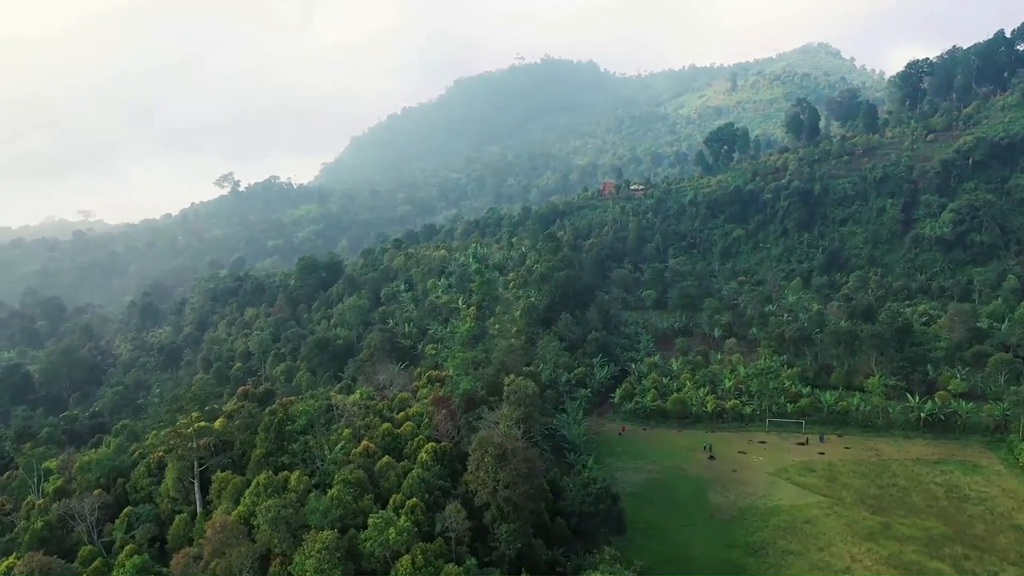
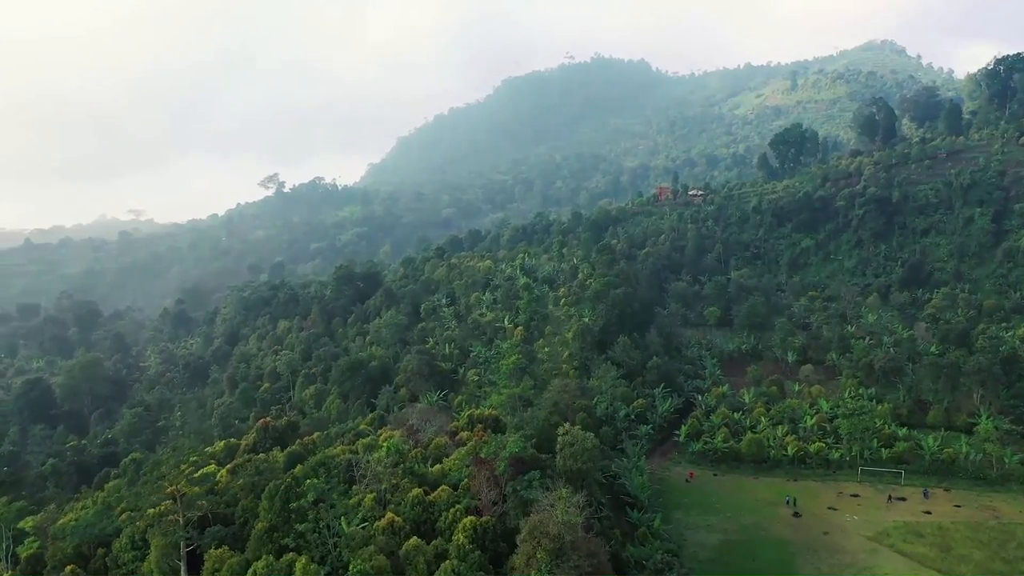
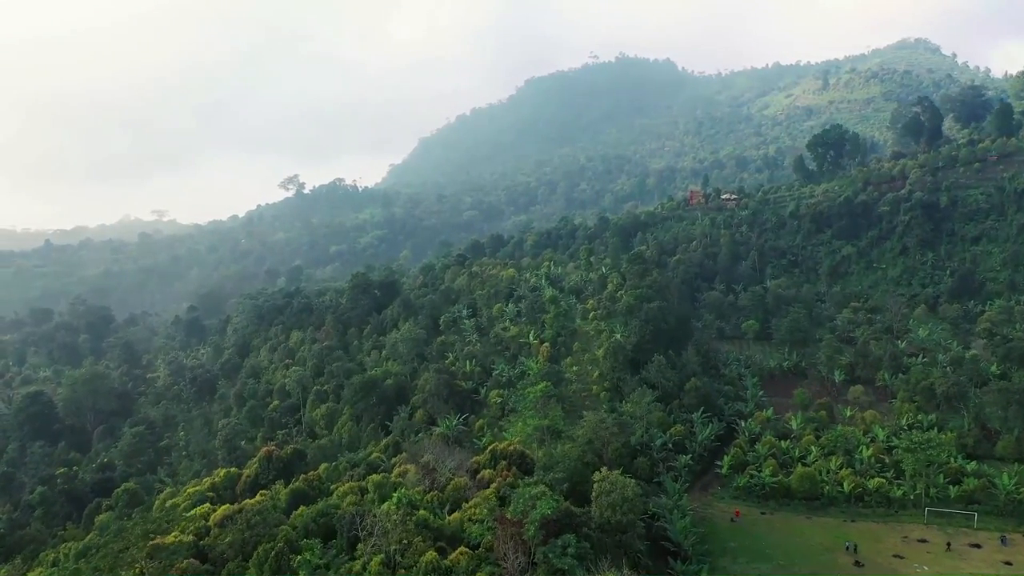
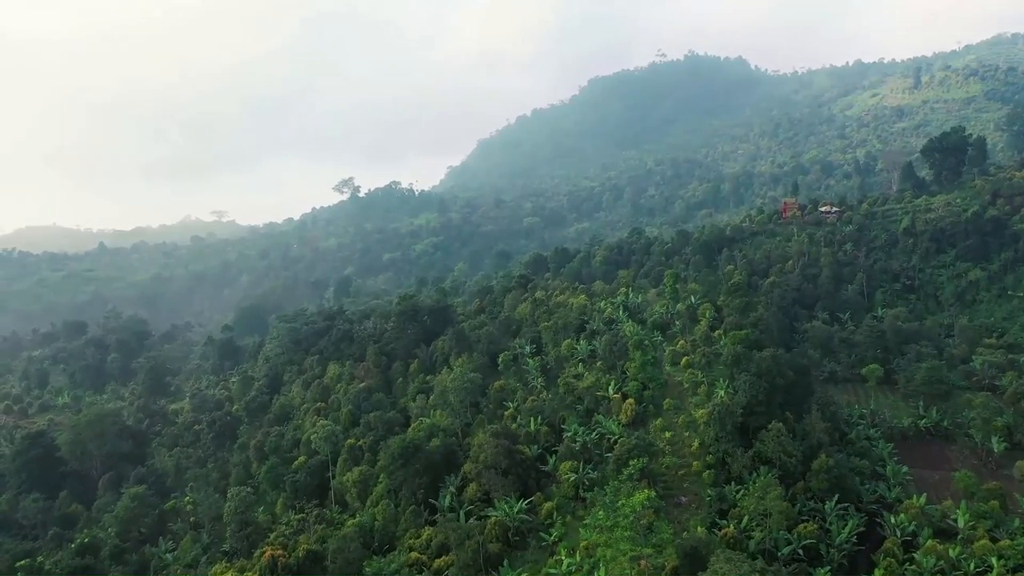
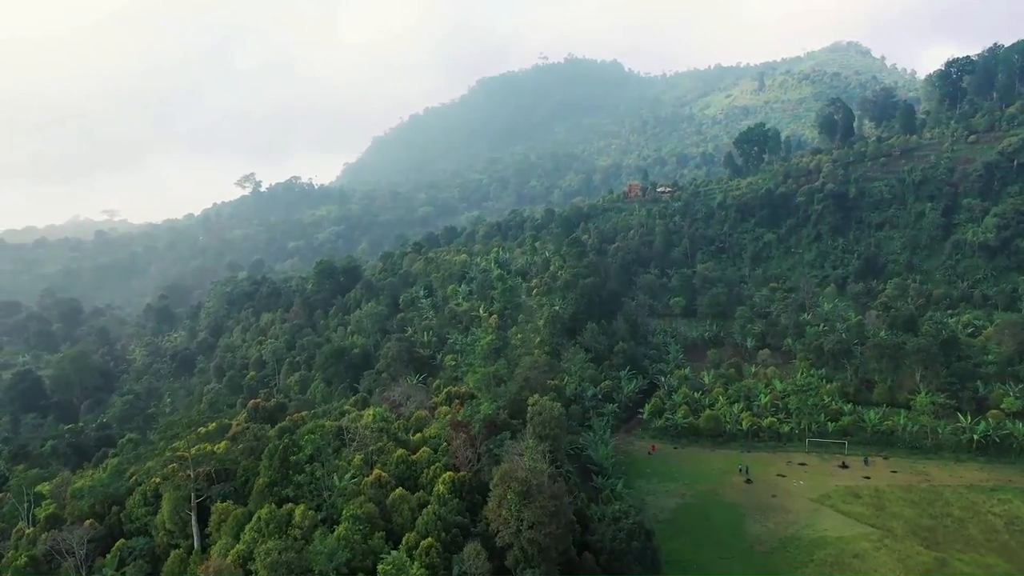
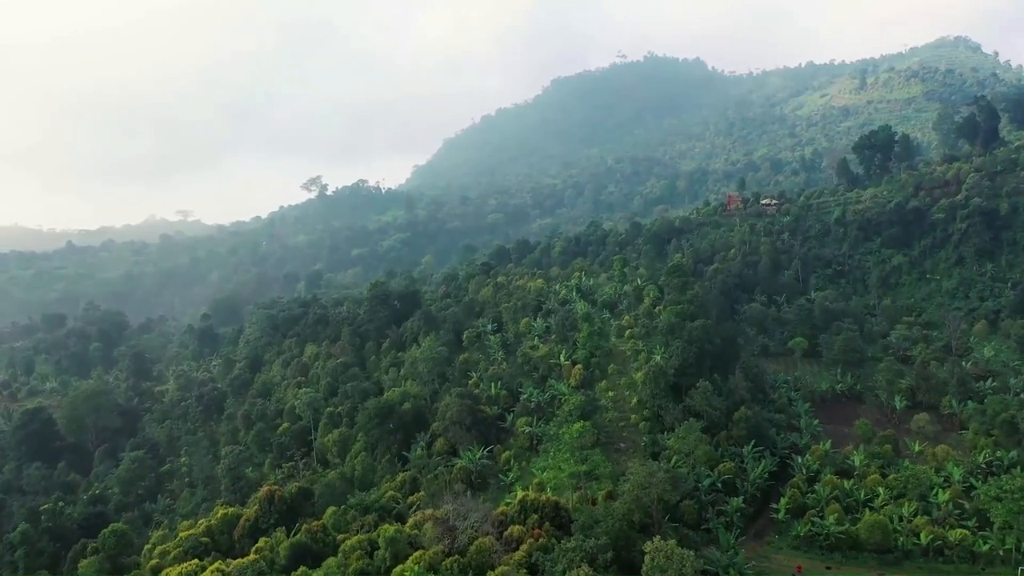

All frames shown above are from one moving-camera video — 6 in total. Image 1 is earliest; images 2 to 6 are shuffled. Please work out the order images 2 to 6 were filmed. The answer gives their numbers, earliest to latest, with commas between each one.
5, 2, 3, 6, 4
